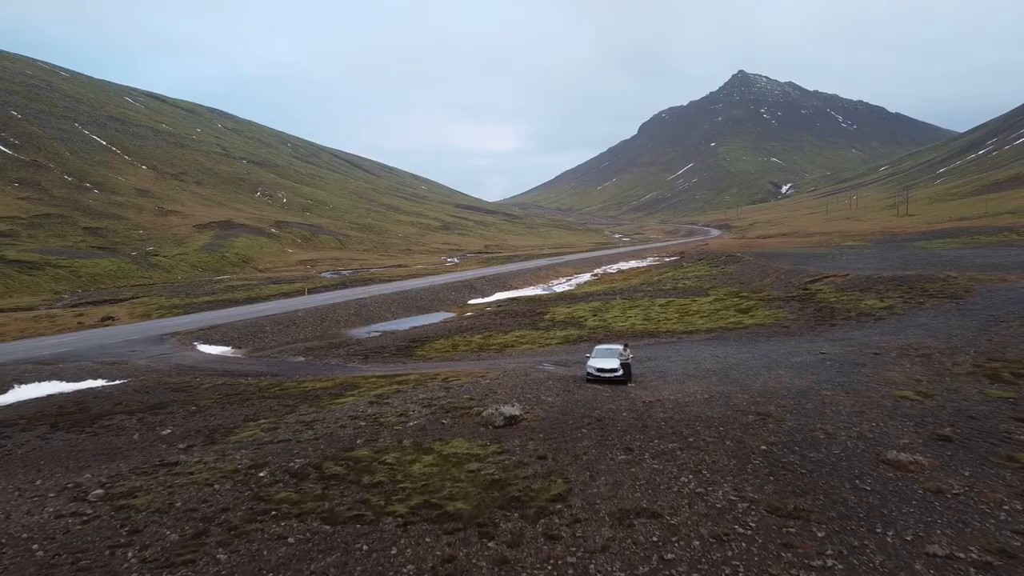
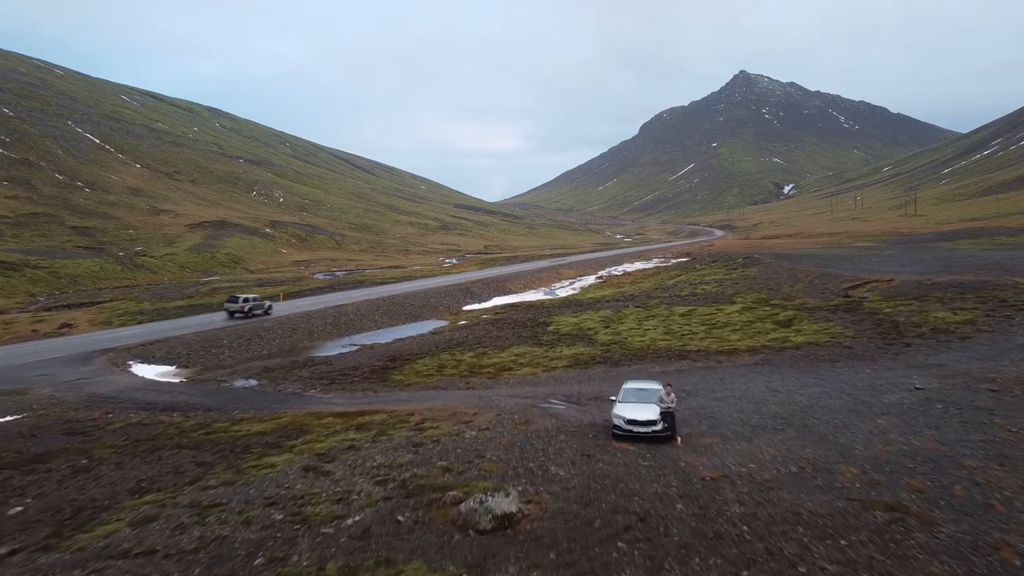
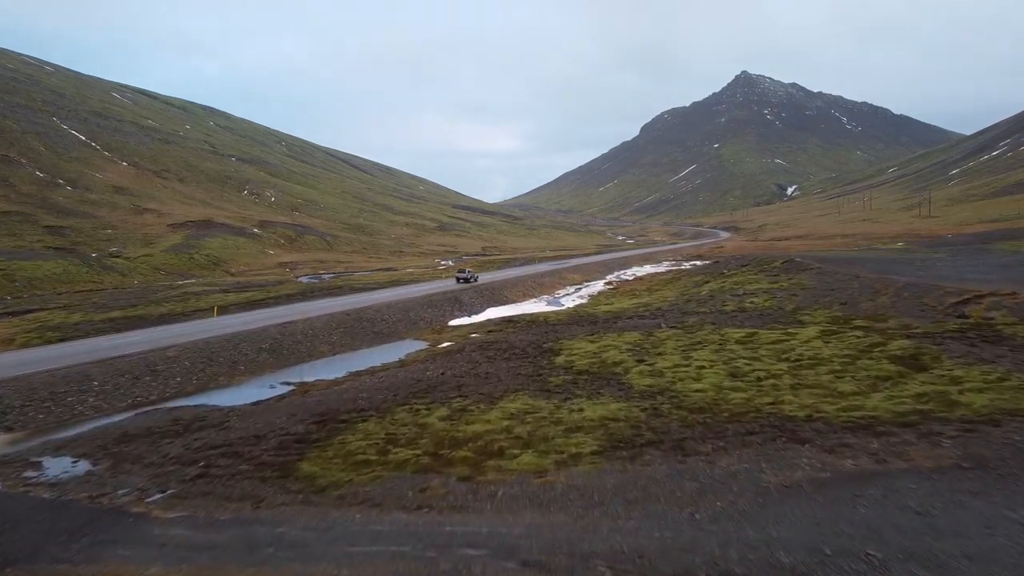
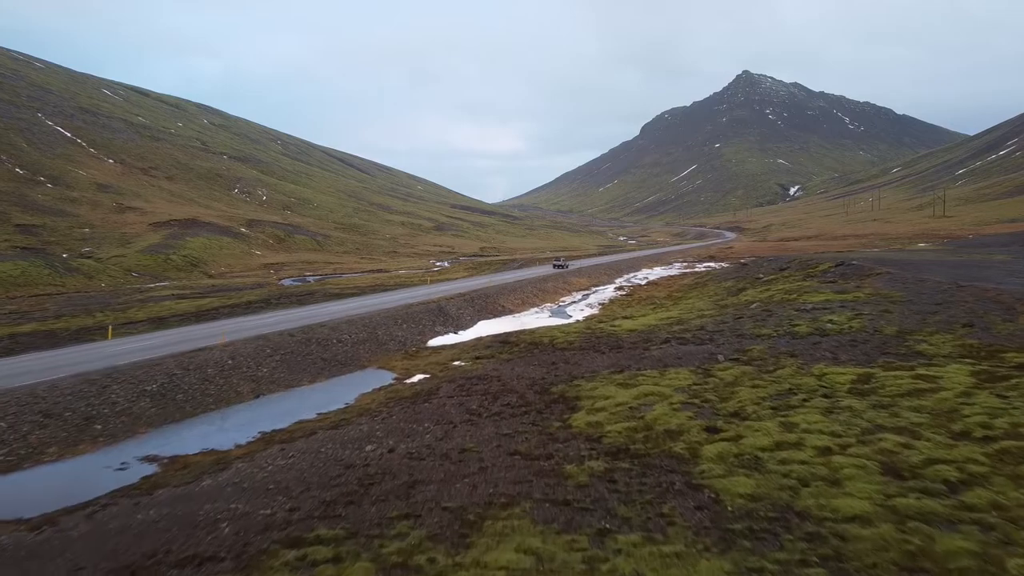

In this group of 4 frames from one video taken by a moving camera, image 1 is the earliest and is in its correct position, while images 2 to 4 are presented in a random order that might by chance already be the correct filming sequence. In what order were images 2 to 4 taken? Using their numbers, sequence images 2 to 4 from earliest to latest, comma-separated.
2, 3, 4
